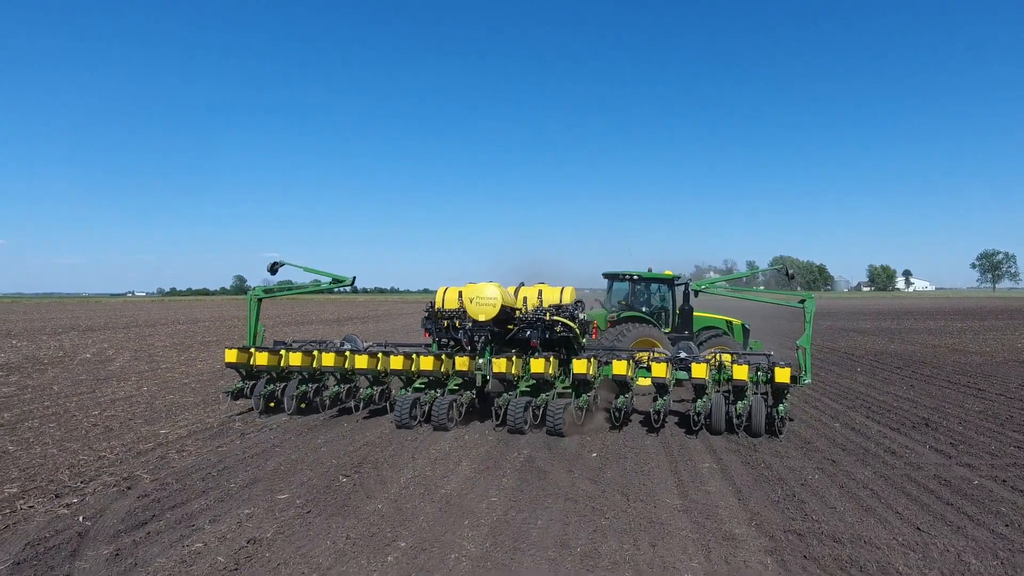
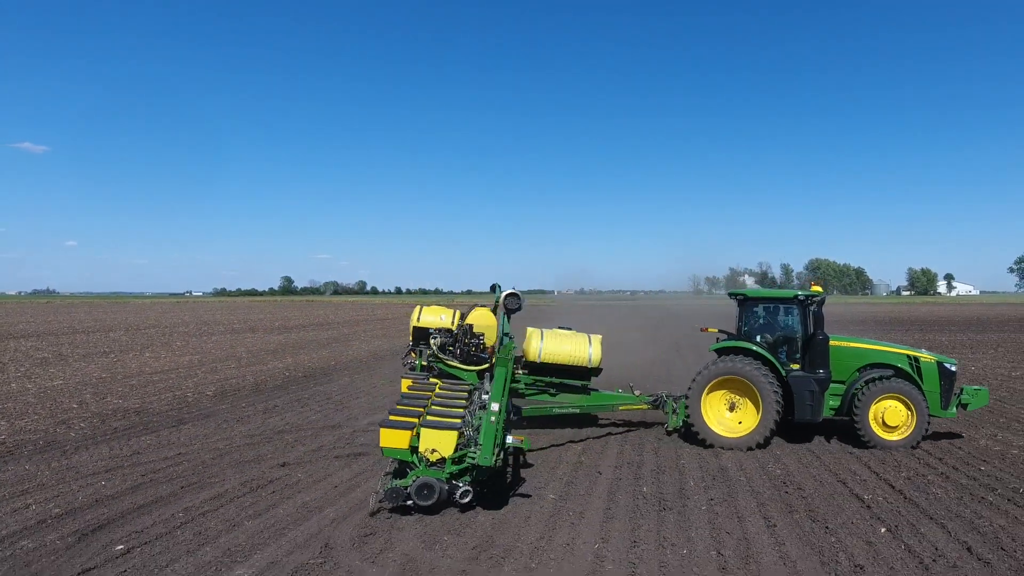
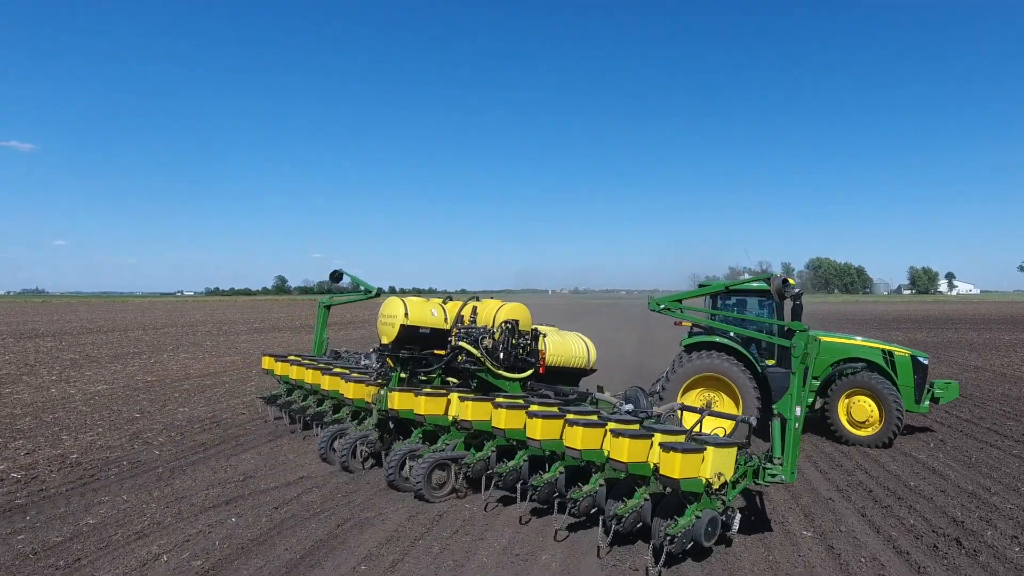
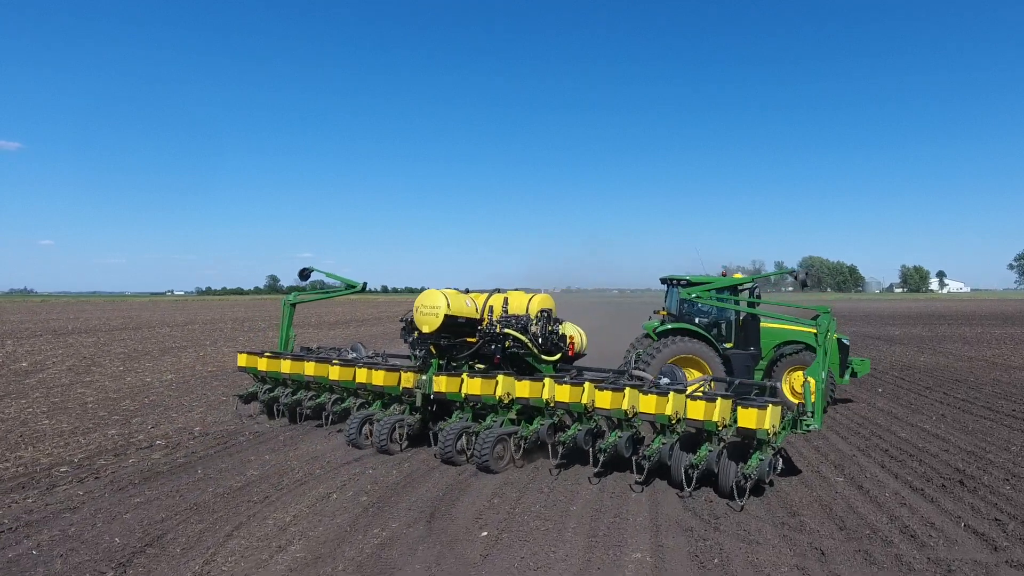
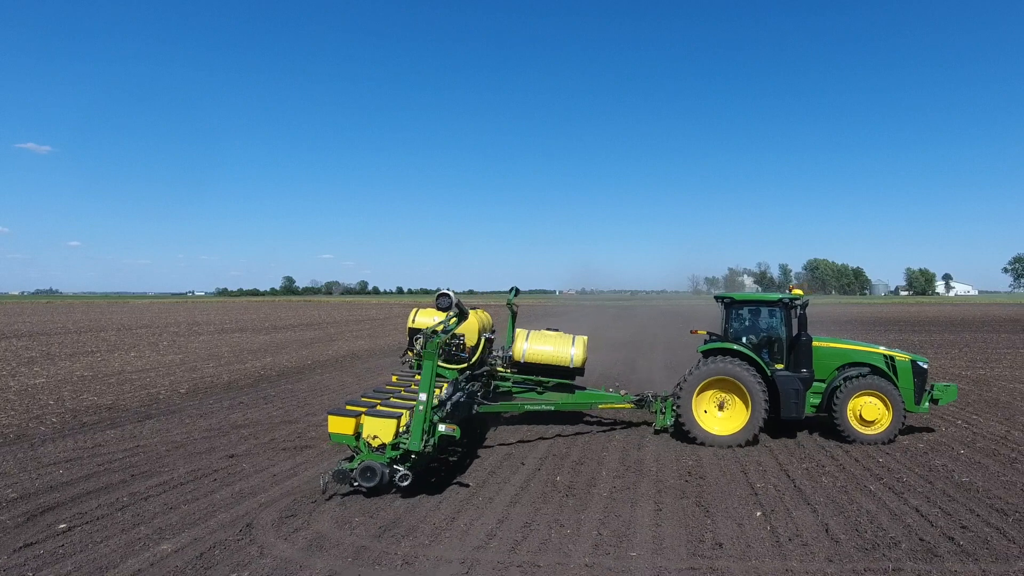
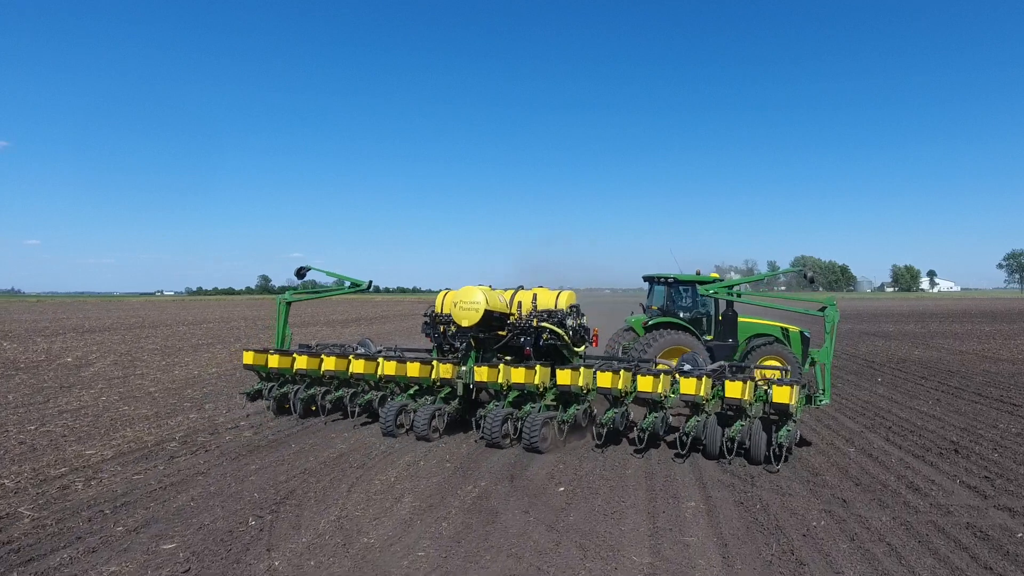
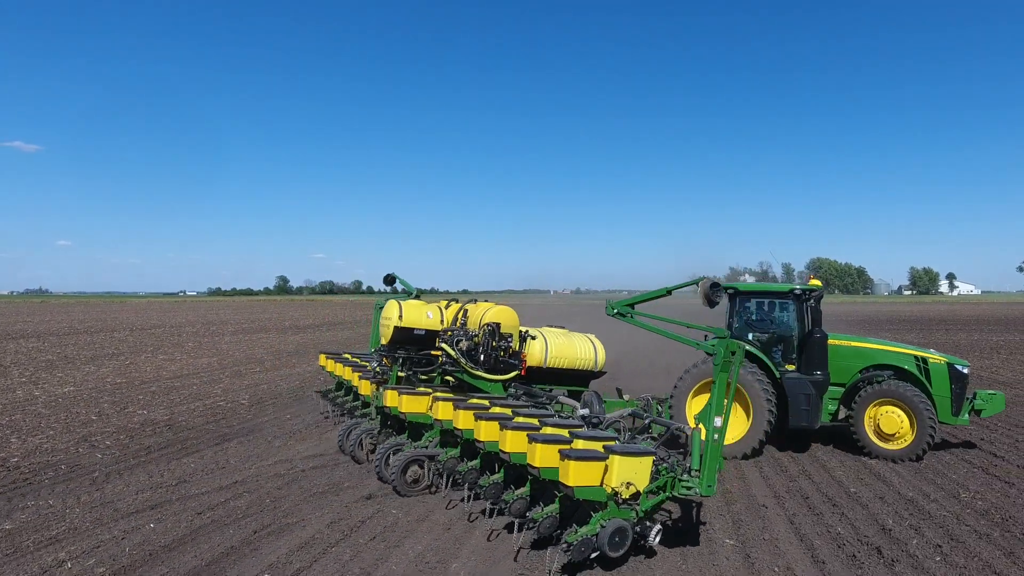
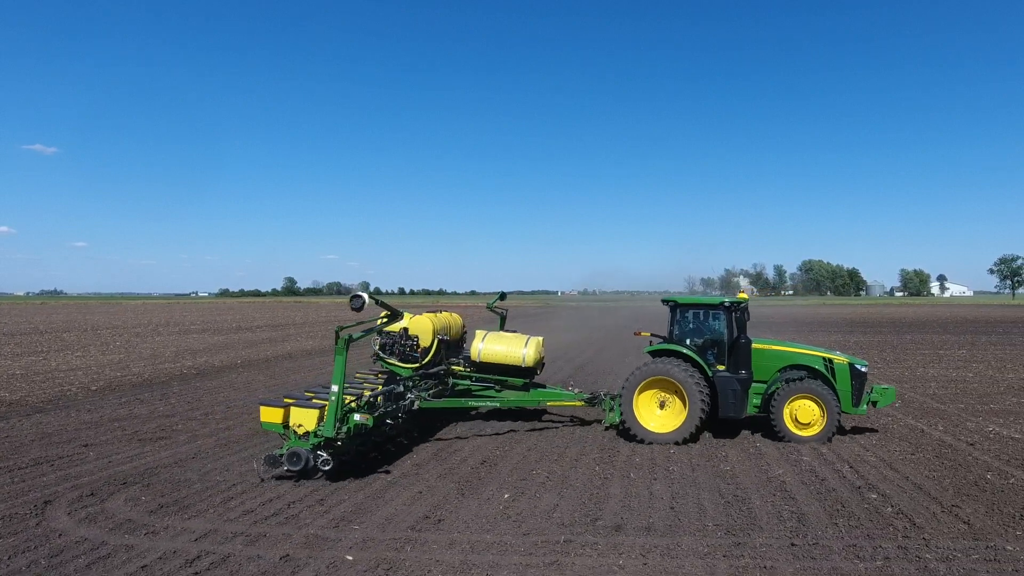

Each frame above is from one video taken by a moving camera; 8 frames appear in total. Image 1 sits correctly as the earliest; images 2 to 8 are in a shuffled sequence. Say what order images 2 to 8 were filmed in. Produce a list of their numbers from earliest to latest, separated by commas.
6, 4, 3, 7, 2, 5, 8
